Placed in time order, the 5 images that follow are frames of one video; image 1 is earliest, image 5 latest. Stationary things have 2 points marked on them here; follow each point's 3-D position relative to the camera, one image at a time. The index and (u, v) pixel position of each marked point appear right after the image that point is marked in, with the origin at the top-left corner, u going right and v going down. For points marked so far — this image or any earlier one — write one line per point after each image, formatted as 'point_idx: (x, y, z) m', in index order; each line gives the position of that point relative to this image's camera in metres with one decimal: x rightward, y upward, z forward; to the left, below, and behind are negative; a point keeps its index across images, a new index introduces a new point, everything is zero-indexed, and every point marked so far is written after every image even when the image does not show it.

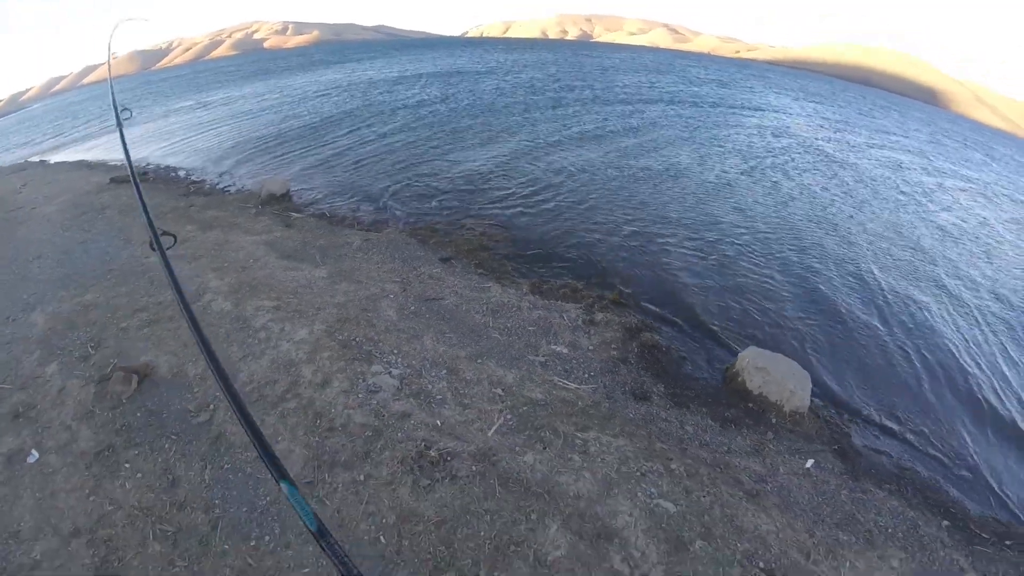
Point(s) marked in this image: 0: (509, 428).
0: (-0.1, -2.9, +11.2) m
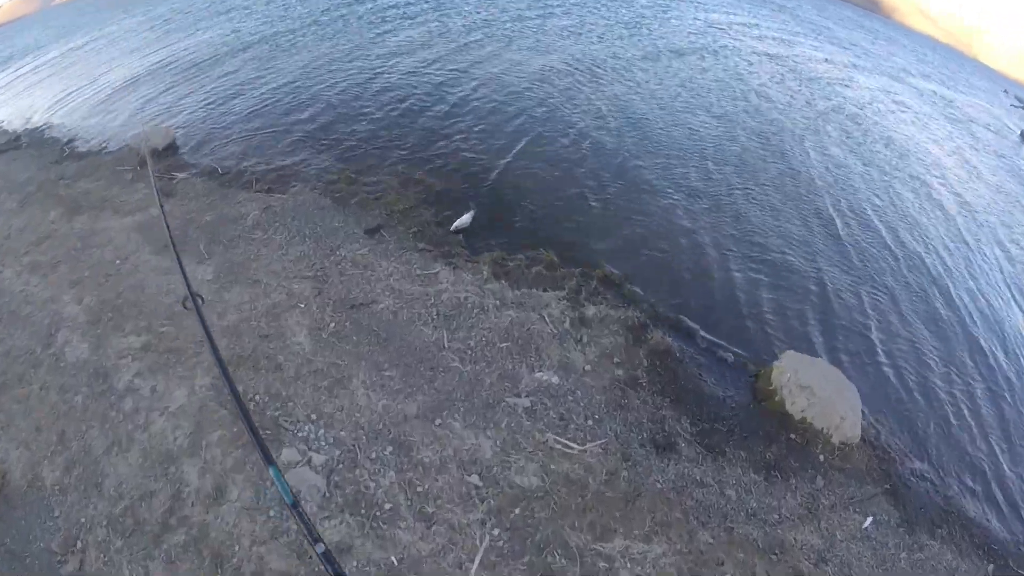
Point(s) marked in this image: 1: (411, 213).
0: (-0.1, -3.6, +7.4) m
1: (-2.6, +1.9, +13.8) m
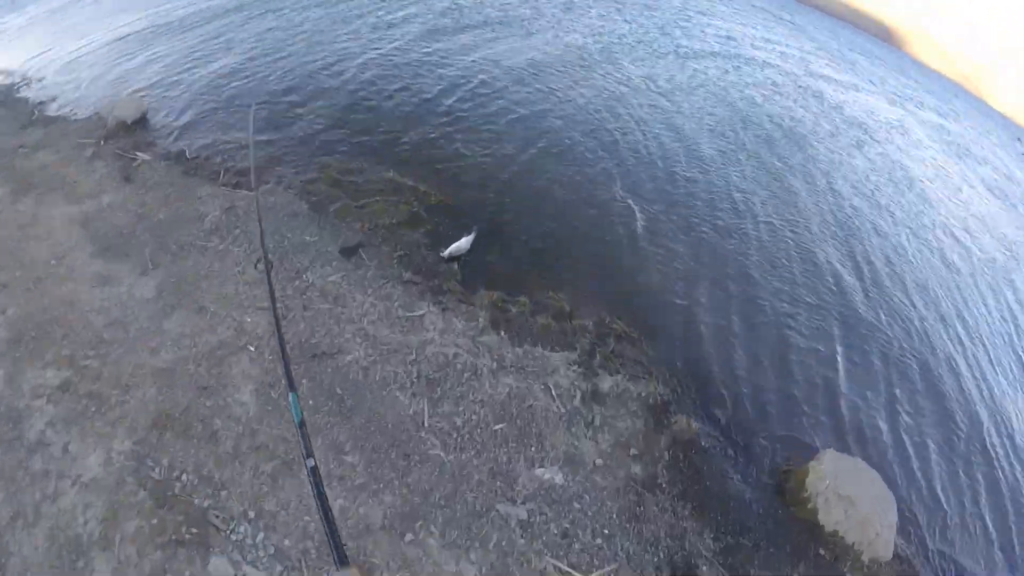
0: (-0.3, -4.6, +5.6) m
1: (-2.5, +1.3, +11.7) m
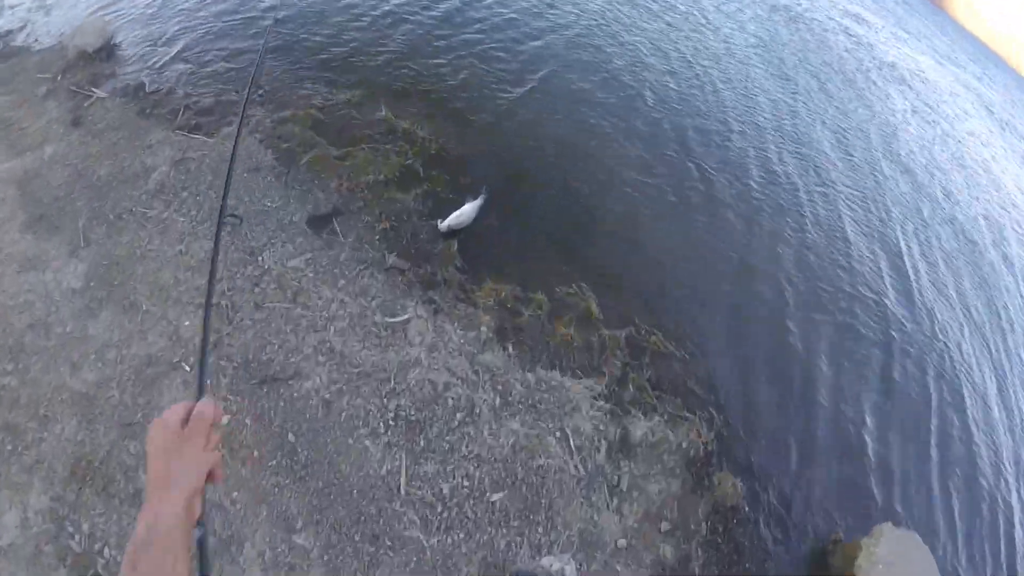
0: (-0.2, -5.0, +3.6) m
1: (-2.1, +1.7, +8.9) m
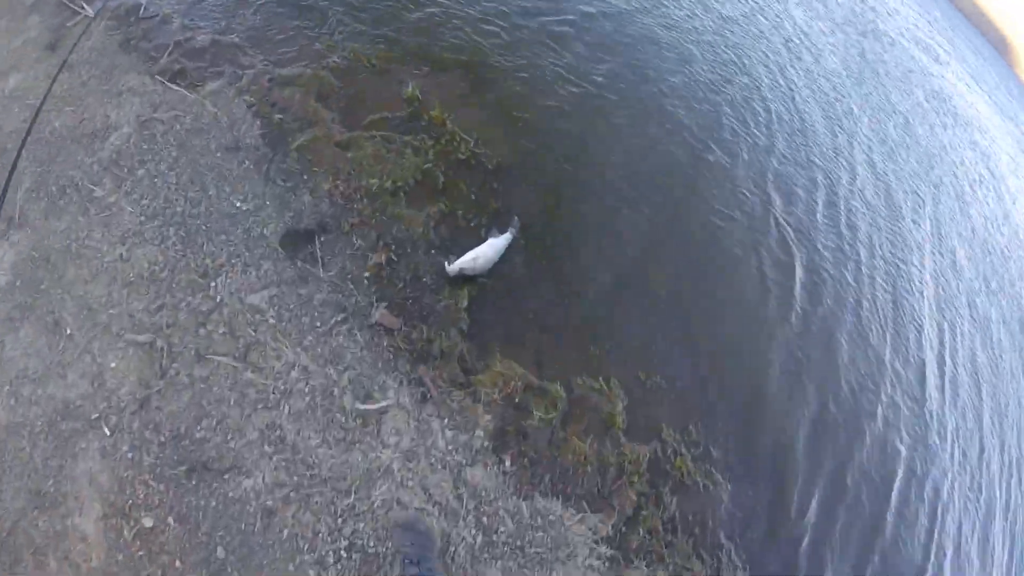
0: (-0.9, -6.2, +2.6) m
1: (-1.6, +1.2, +7.2) m
